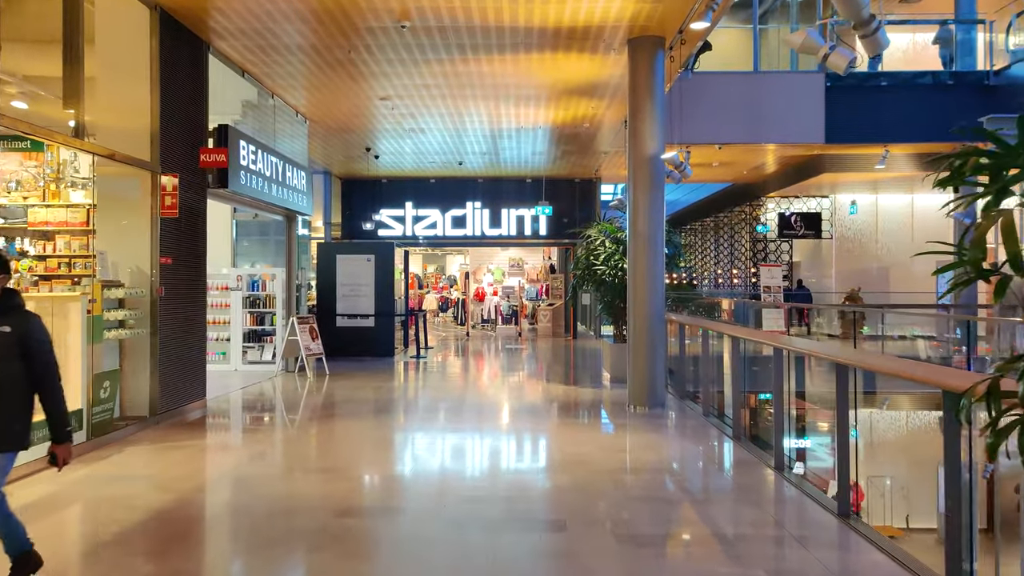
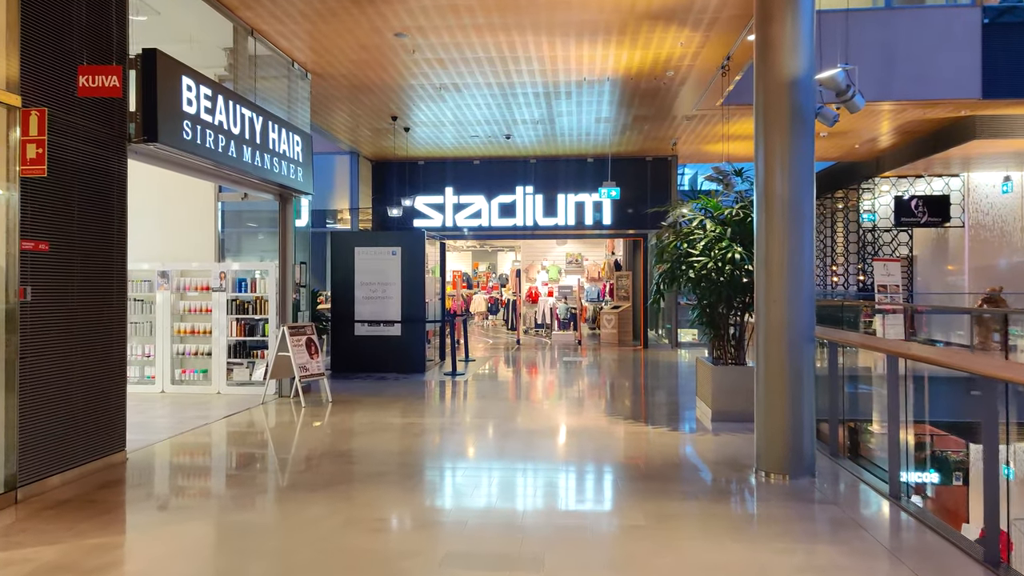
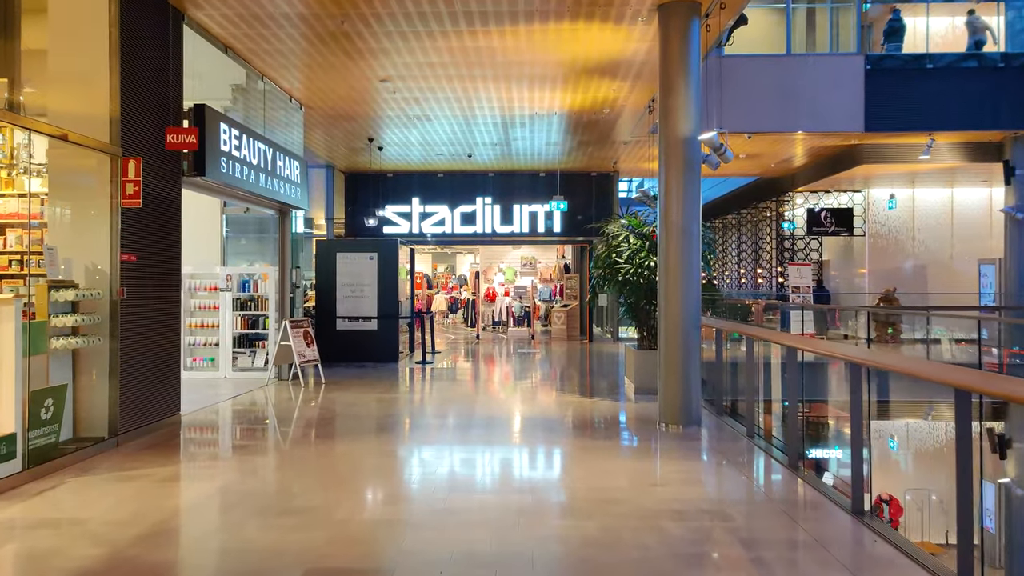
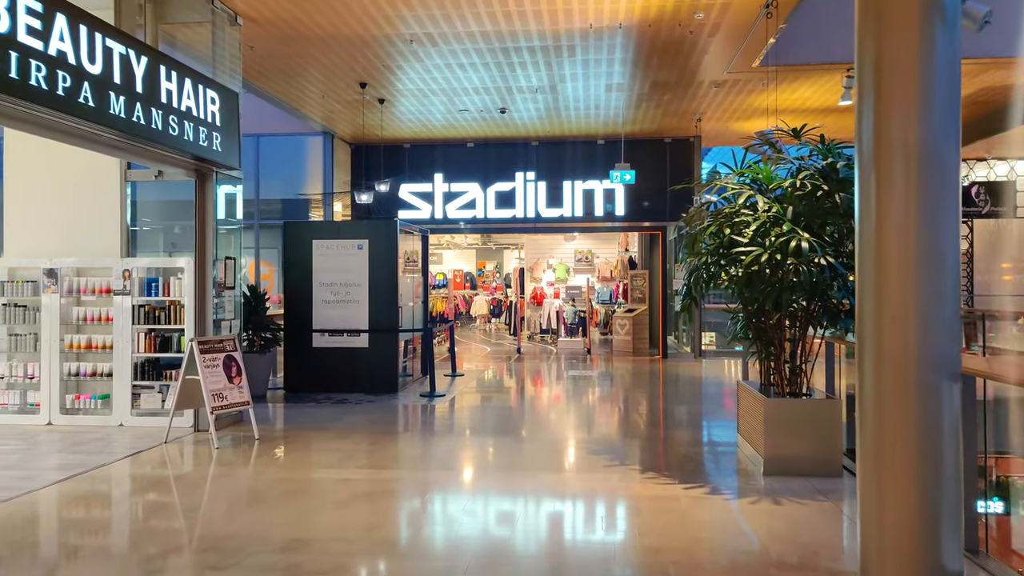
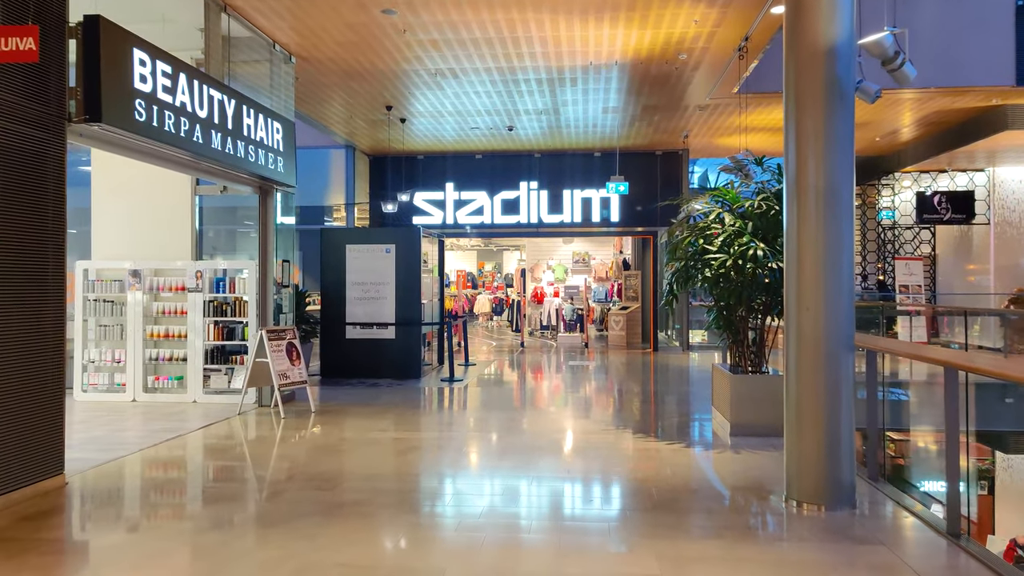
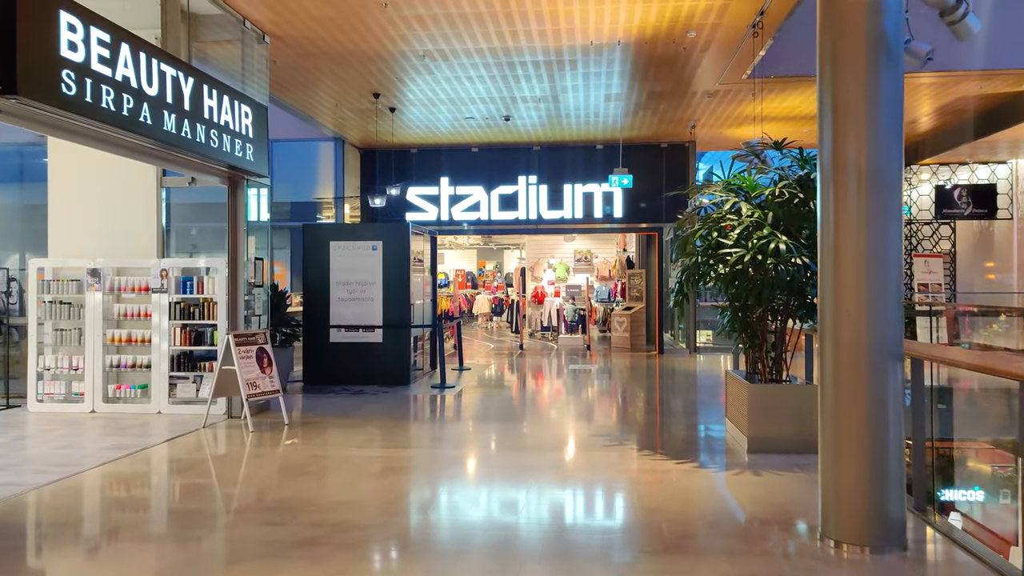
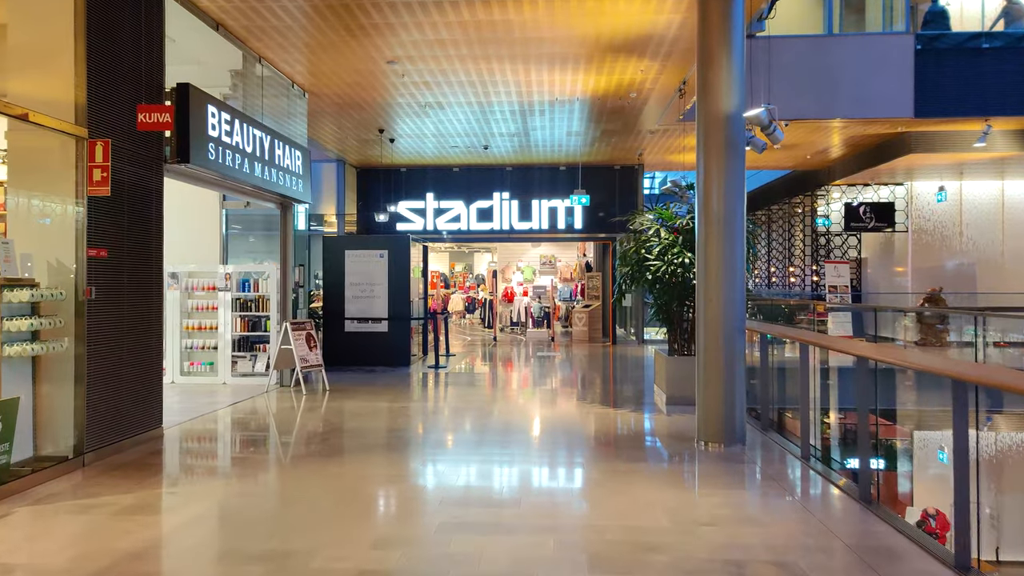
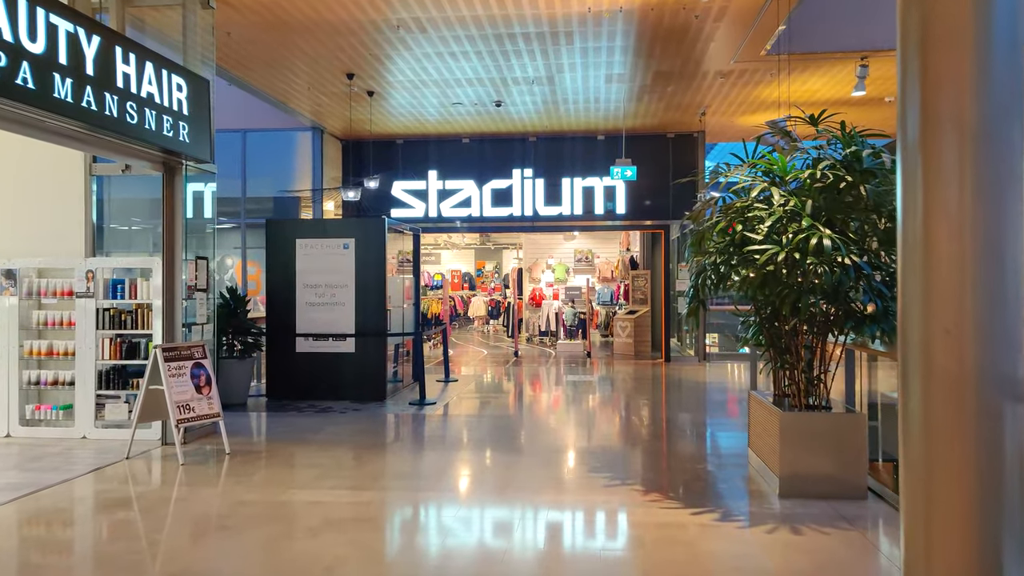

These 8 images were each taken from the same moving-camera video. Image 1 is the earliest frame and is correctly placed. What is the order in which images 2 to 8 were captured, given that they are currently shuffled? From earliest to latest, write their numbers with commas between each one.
3, 7, 2, 5, 6, 4, 8
